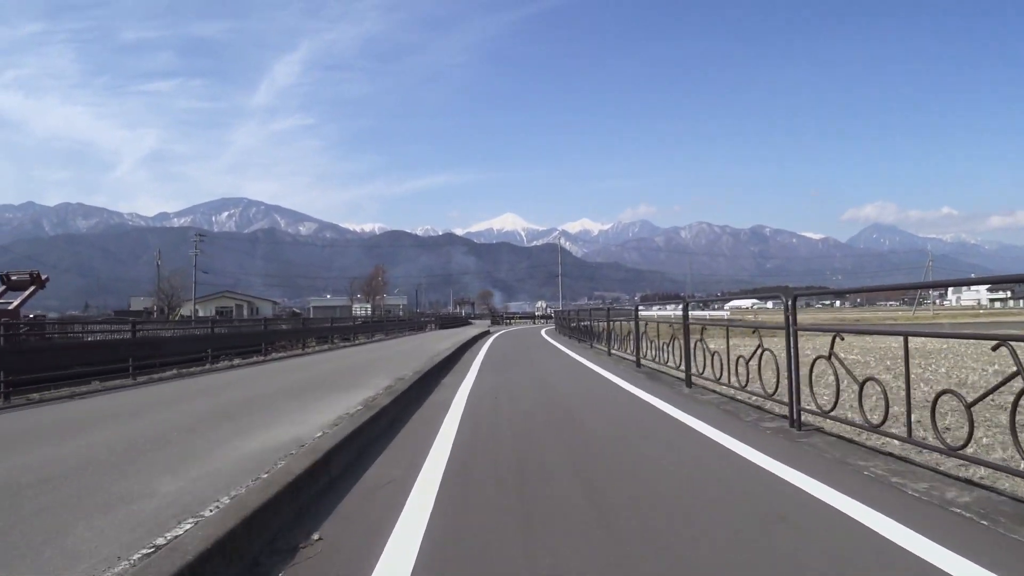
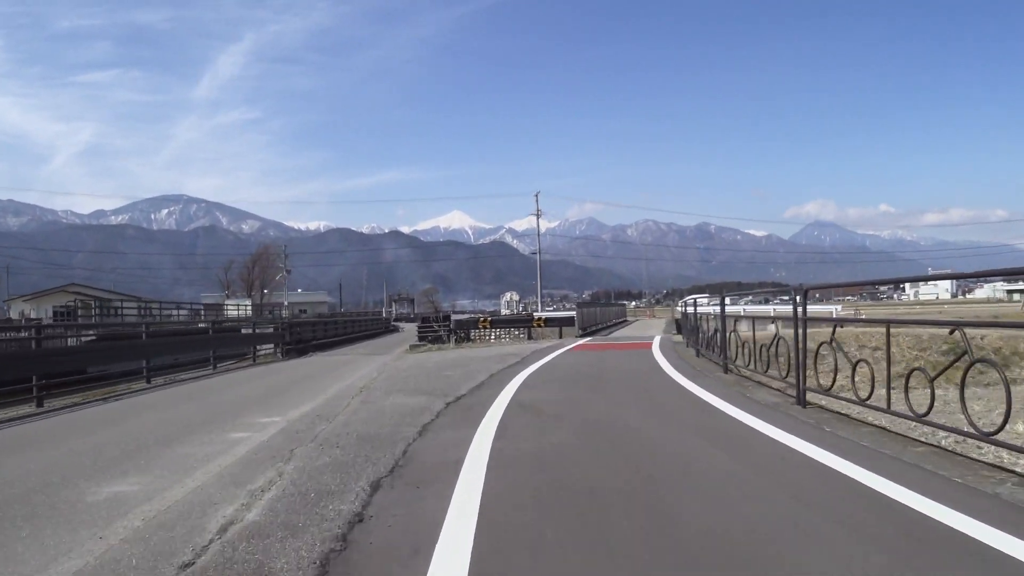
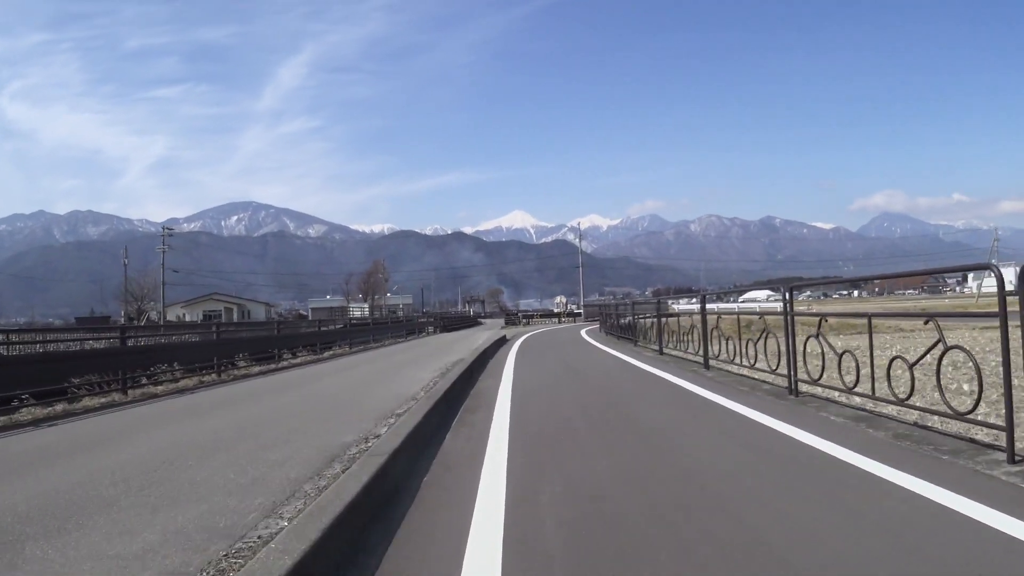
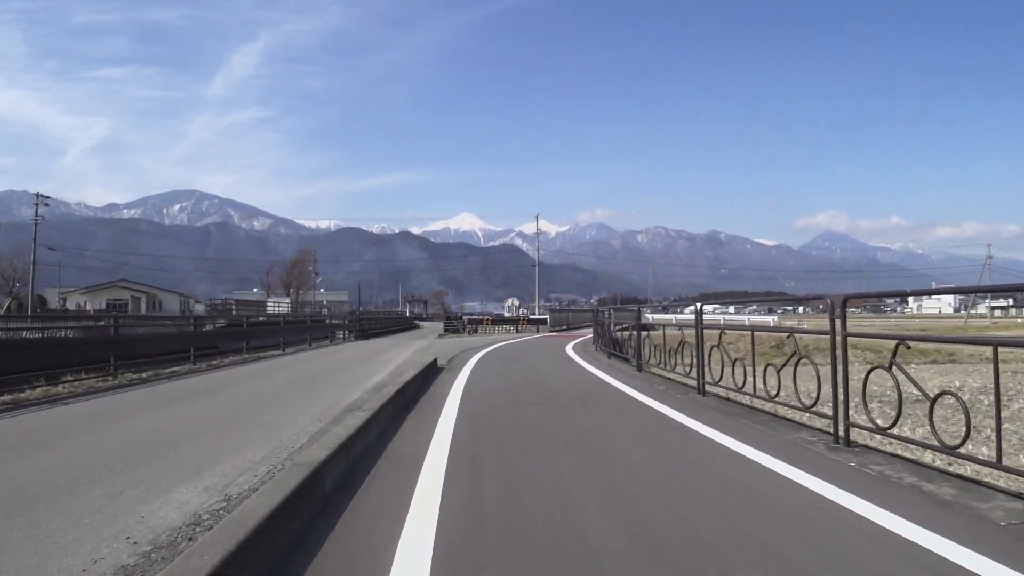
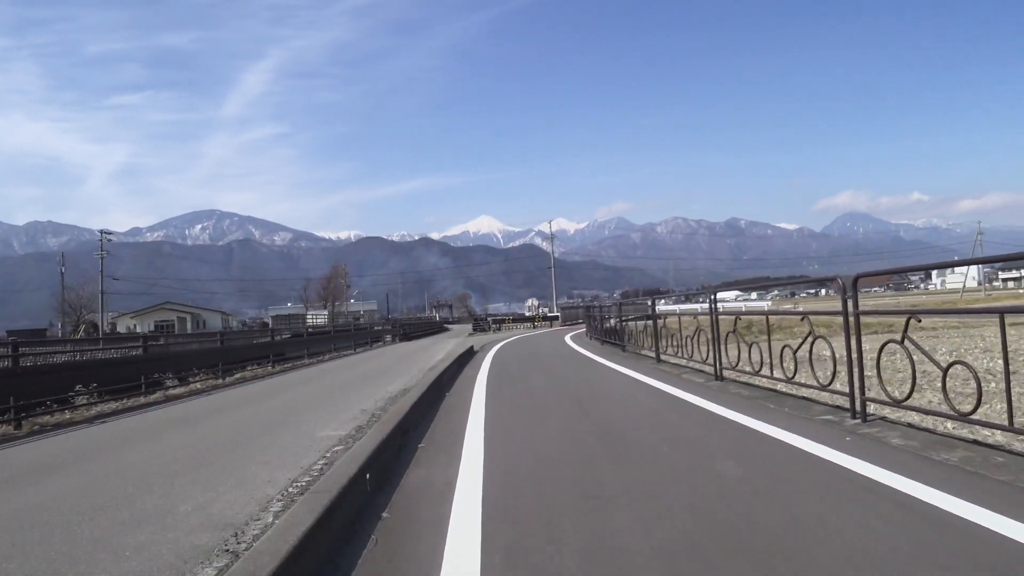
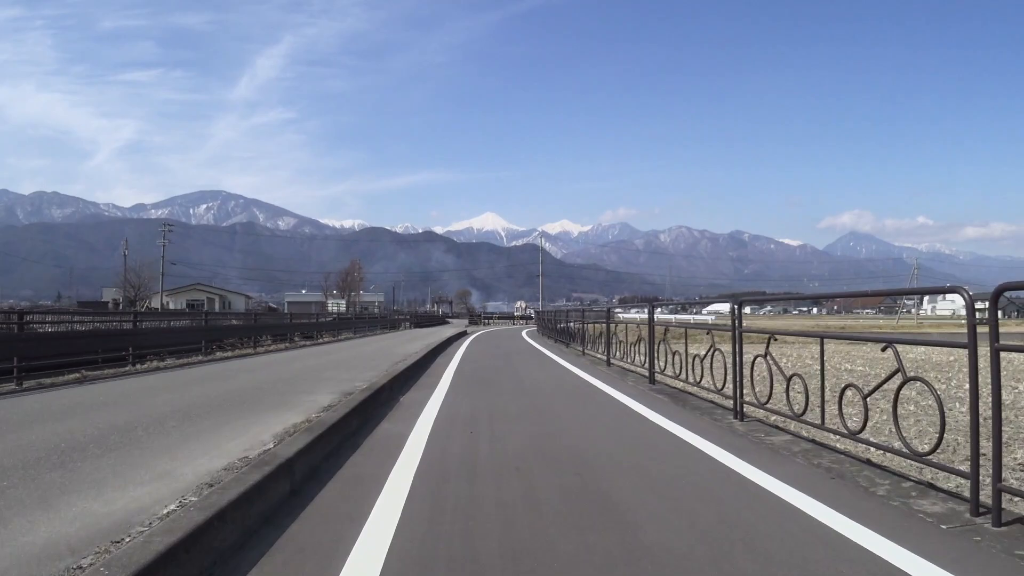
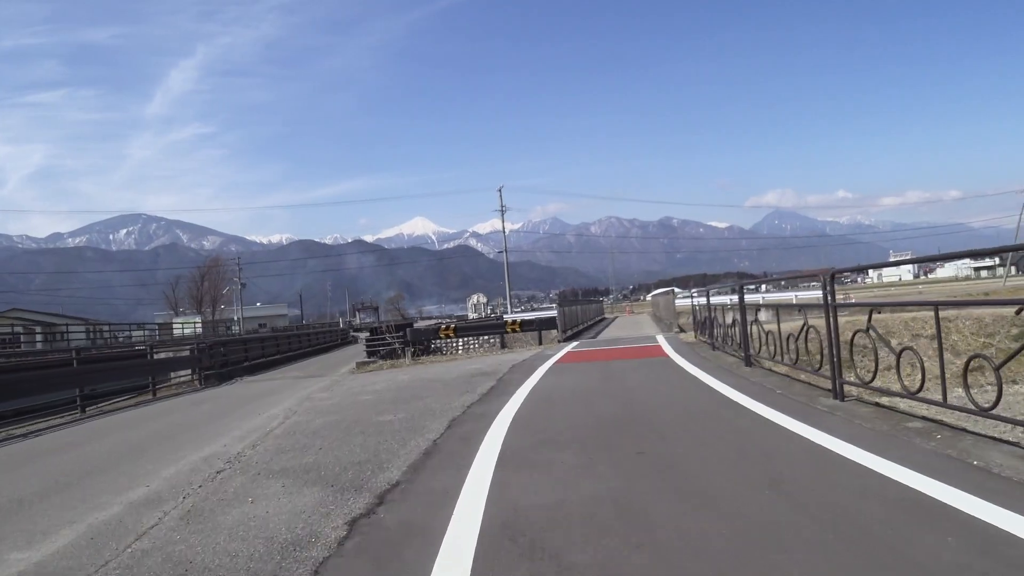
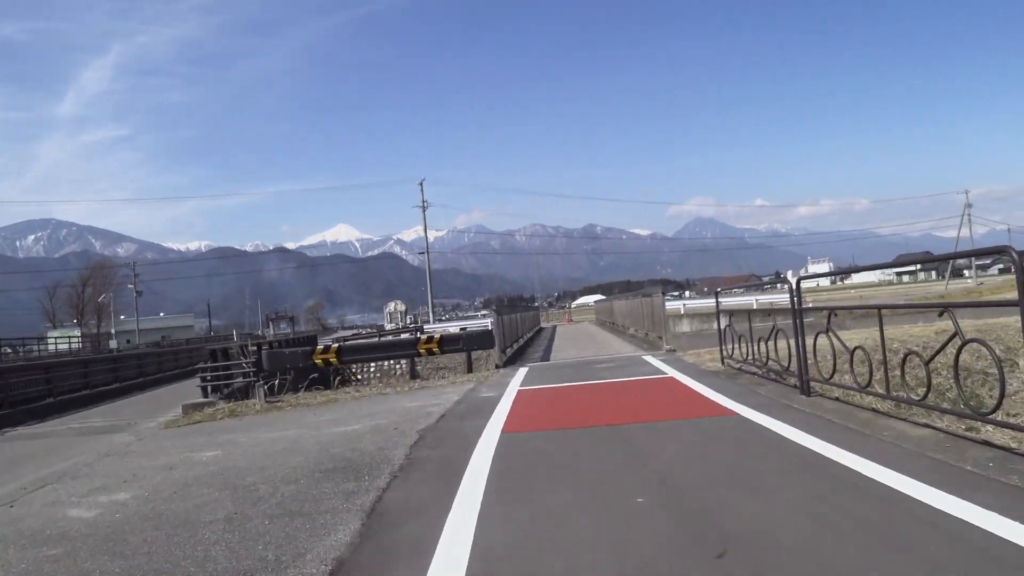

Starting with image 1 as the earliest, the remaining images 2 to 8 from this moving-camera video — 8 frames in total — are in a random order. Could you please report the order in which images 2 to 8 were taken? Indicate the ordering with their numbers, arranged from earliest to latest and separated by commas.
6, 3, 5, 4, 2, 7, 8
